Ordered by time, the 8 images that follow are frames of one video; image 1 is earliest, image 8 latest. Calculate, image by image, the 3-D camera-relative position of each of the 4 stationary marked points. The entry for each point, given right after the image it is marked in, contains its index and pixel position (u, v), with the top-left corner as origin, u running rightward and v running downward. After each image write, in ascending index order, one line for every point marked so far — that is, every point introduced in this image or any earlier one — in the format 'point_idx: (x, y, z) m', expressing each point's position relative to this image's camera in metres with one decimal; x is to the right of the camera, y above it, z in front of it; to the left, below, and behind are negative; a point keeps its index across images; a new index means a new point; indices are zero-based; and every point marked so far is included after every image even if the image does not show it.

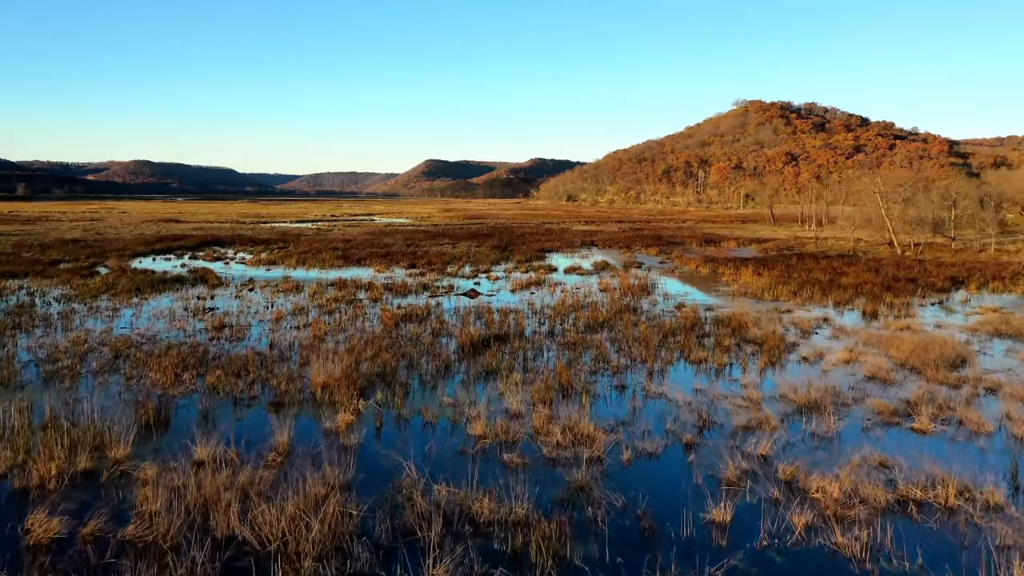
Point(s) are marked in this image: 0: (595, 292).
0: (+2.0, -0.1, +19.4) m
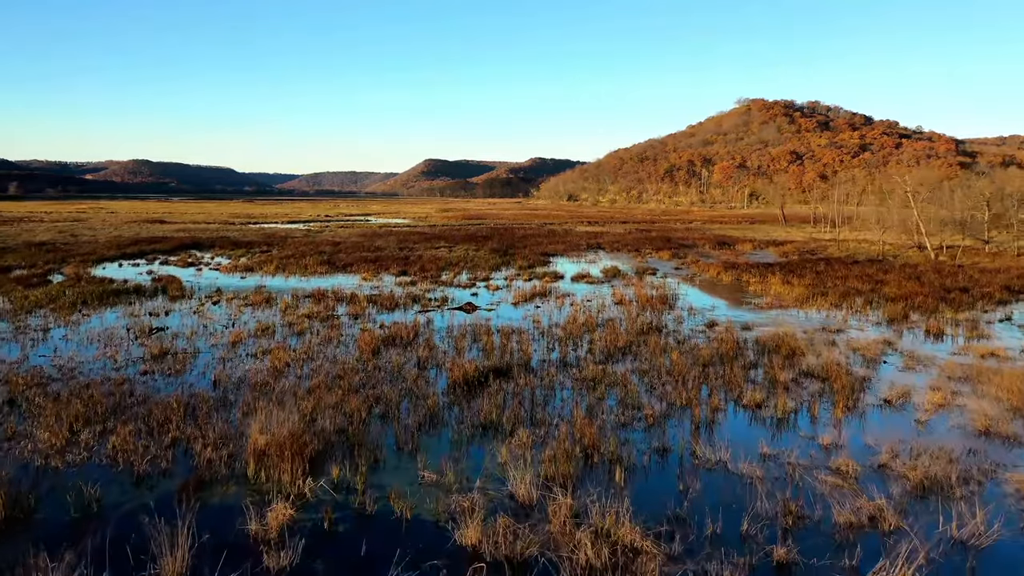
0: (+2.0, -0.4, +16.9) m
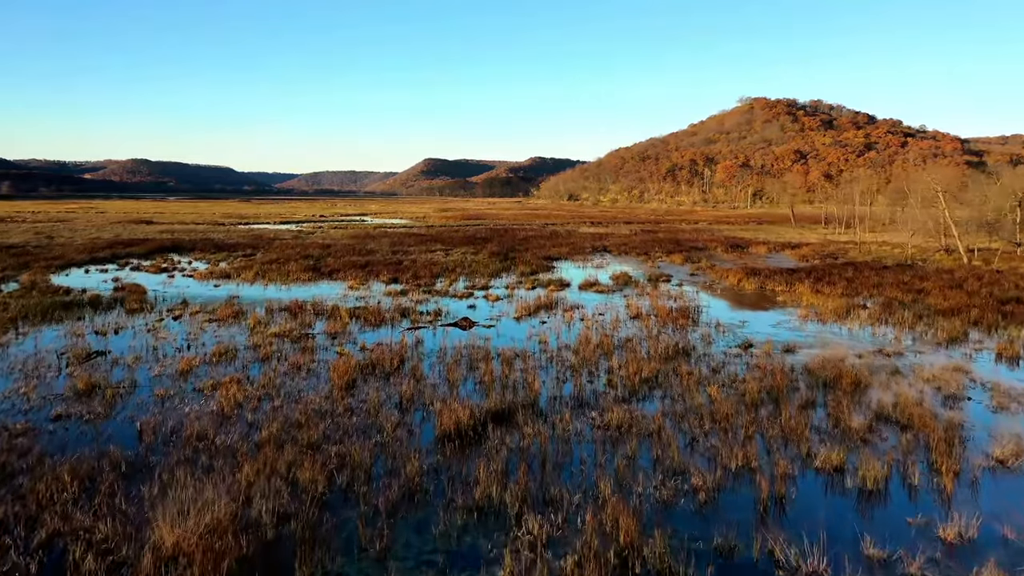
0: (+2.1, -0.6, +14.8) m
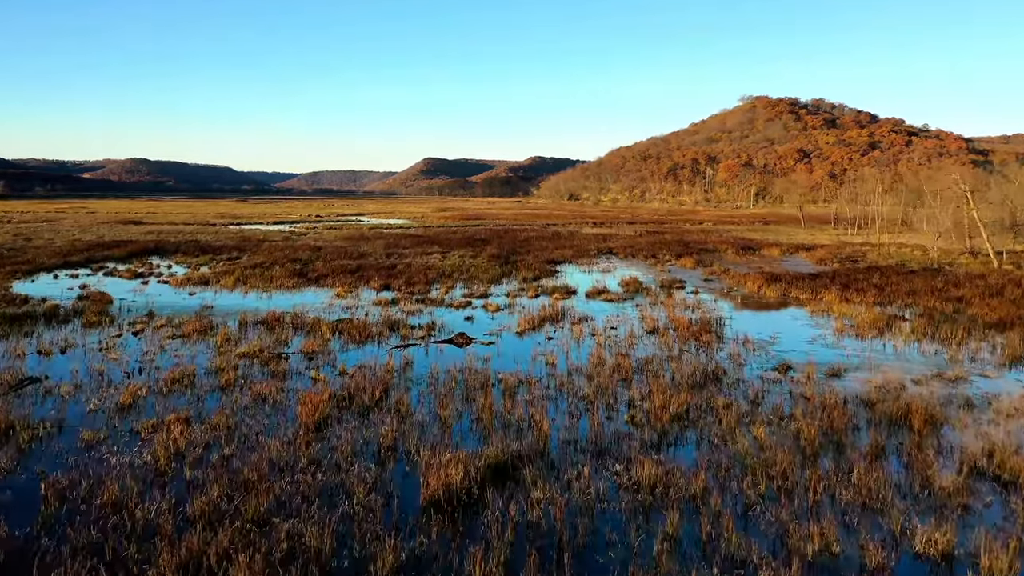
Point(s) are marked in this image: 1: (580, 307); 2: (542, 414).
0: (+2.1, -0.8, +13.2) m
1: (+1.4, -0.4, +16.7) m
2: (+0.3, -1.3, +8.3) m
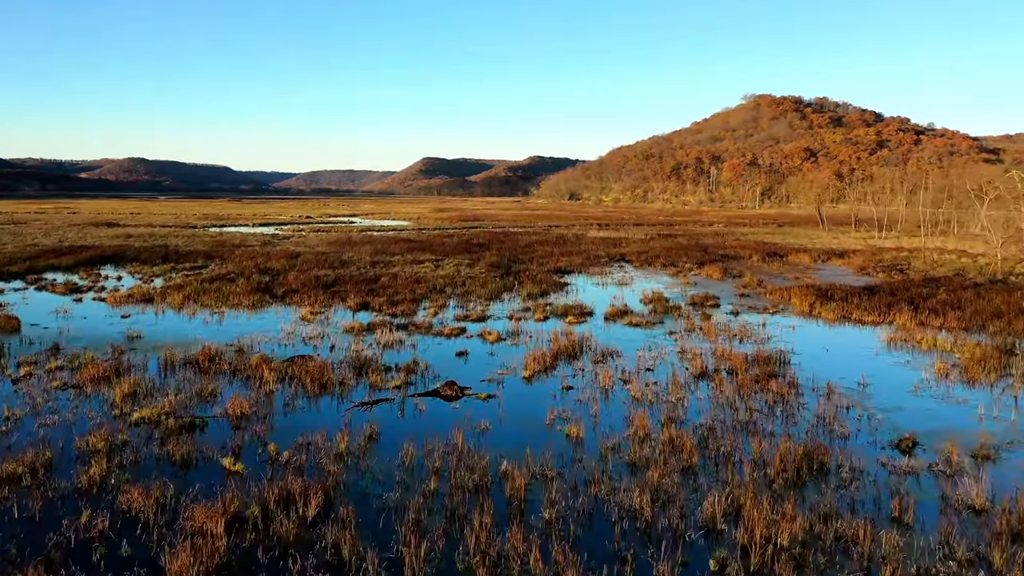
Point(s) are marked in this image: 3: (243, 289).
0: (+2.2, -1.2, +9.9) m
1: (+1.5, -0.8, +13.4) m
2: (+0.4, -1.7, +4.9) m
3: (-6.3, 0.0, +18.8) m
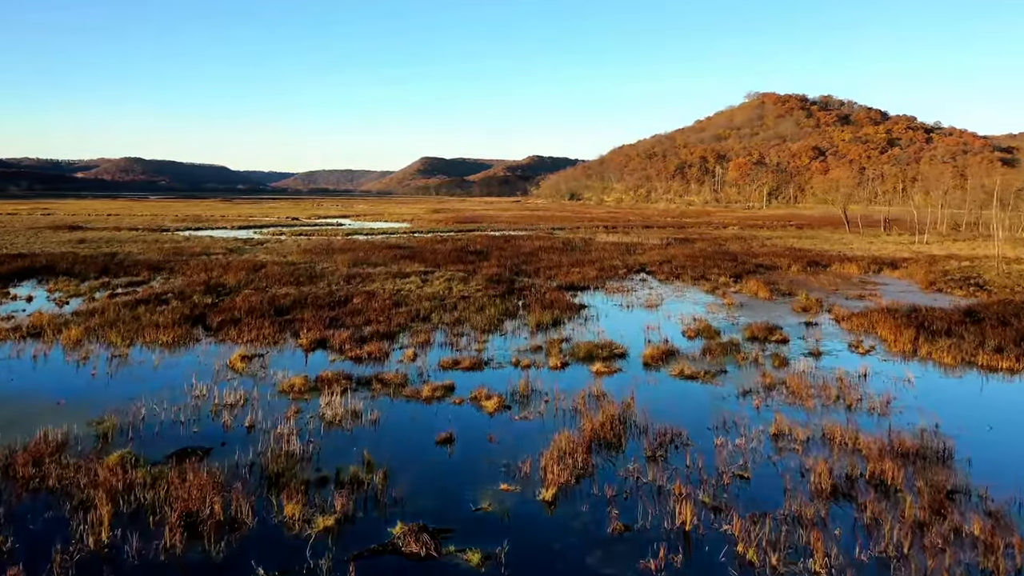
0: (+2.3, -1.7, +5.7) m
1: (+1.6, -1.3, +9.2) m
2: (+0.5, -2.2, +0.7) m
3: (-6.2, -0.5, +14.6) m
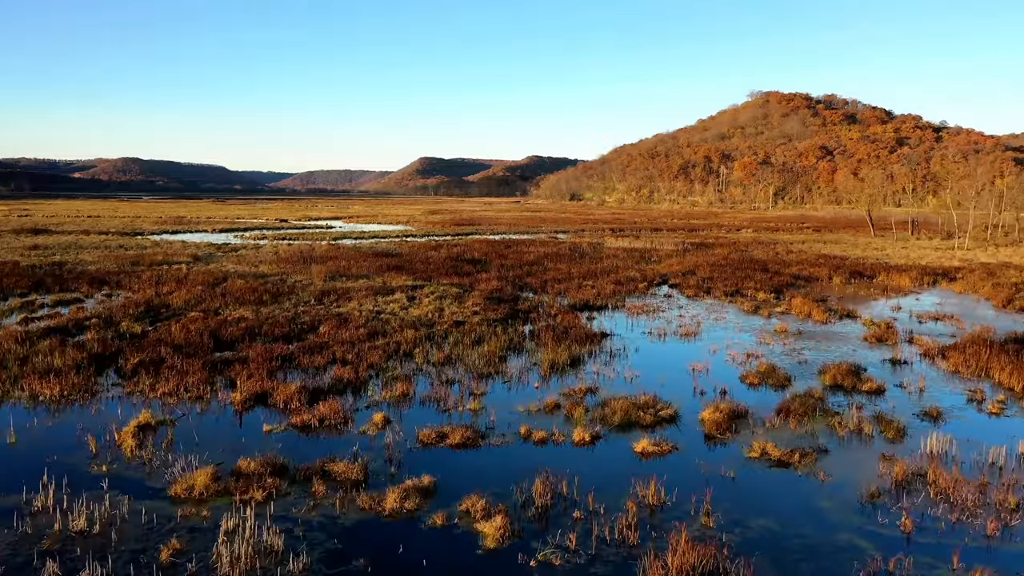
0: (+2.4, -2.2, +2.3) m
1: (+1.7, -1.7, +5.8) m
2: (+0.6, -2.6, -2.6) m
3: (-6.1, -0.9, +11.3) m
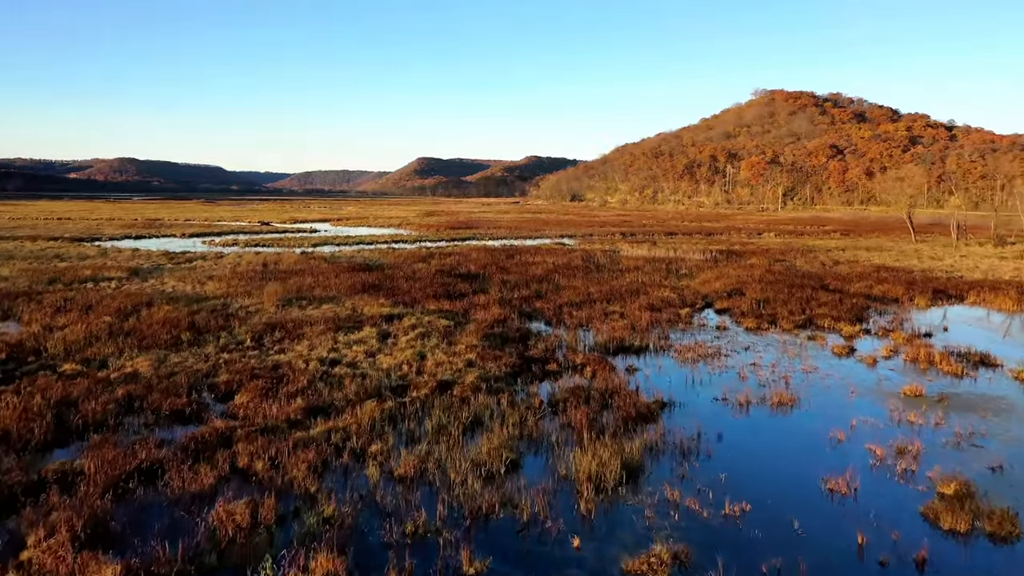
0: (+2.5, -2.7, -2.4) m
1: (+1.8, -2.3, +1.2) m
2: (+0.8, -3.2, -7.3) m
3: (-6.0, -1.5, +6.6) m
